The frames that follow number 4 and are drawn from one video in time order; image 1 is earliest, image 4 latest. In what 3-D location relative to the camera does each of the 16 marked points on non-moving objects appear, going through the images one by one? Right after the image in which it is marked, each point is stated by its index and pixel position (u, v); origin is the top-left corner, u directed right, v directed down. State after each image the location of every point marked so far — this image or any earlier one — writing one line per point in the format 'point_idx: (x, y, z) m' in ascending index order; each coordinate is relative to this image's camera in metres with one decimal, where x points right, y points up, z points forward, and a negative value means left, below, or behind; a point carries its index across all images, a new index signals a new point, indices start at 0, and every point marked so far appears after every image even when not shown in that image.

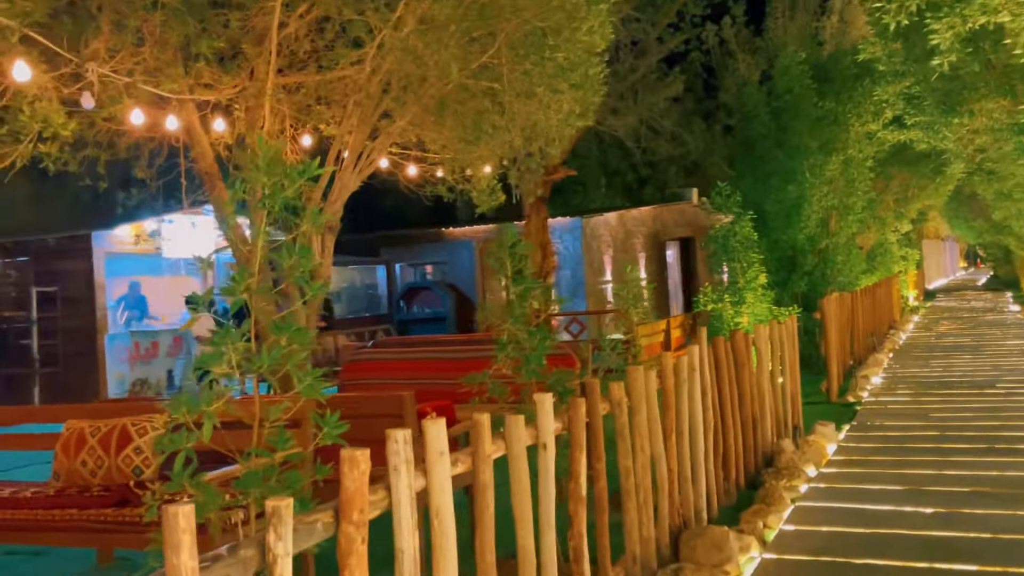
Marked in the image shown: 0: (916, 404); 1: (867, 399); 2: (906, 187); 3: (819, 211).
0: (+4.3, -1.3, +10.1) m
1: (+4.1, -1.3, +10.8) m
2: (+7.1, +1.8, +16.8) m
3: (+4.5, +1.1, +13.8) m
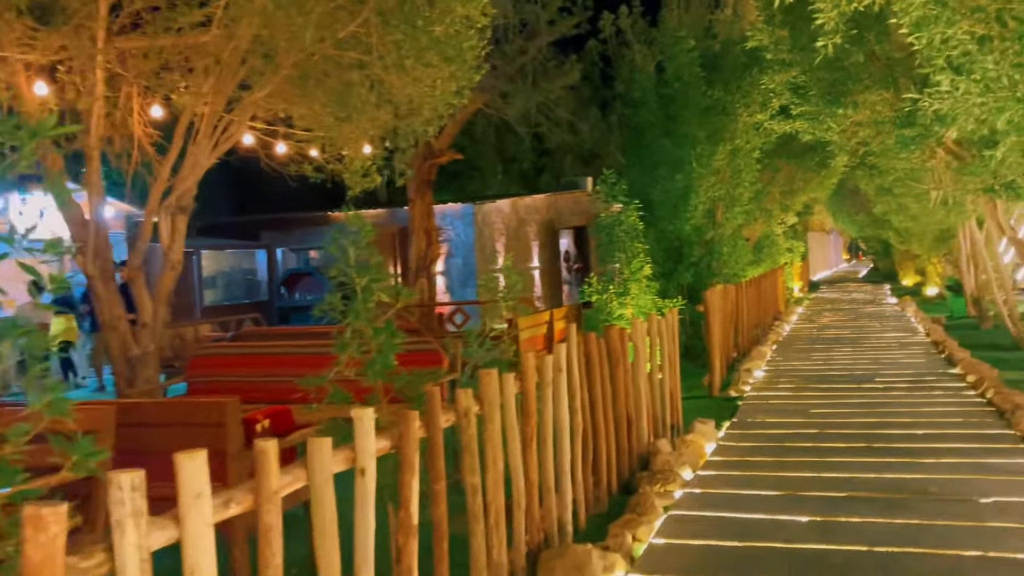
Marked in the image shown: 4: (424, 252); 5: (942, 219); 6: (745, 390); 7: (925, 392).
0: (+3.0, -1.2, +9.9) m
1: (+2.7, -1.2, +10.6) m
2: (+5.1, +2.0, +16.9) m
3: (+2.8, +1.3, +13.6) m
4: (-1.4, +0.6, +14.8) m
5: (+7.9, +1.3, +17.1) m
6: (+2.6, -1.2, +10.6) m
7: (+4.3, -1.1, +9.8) m
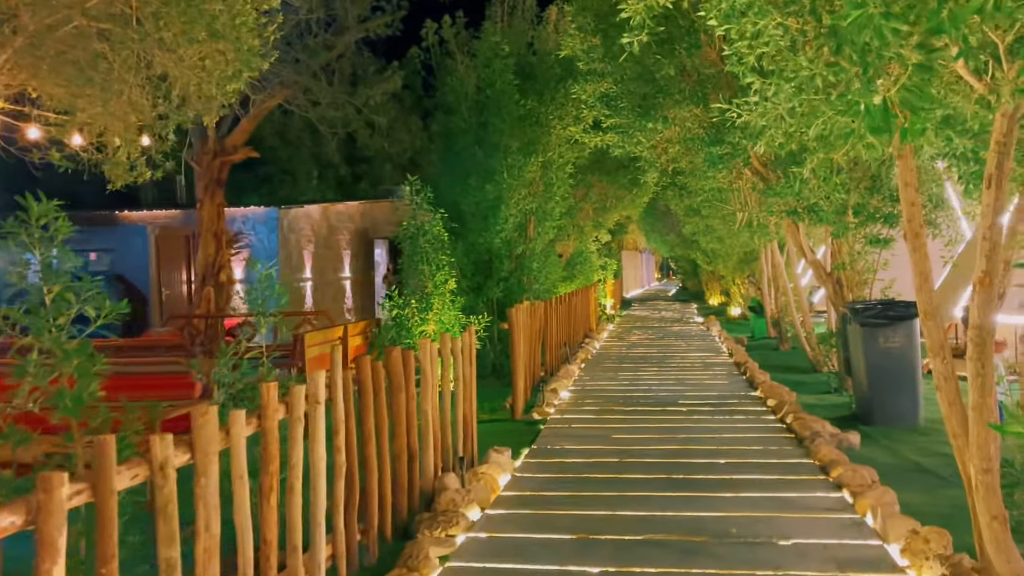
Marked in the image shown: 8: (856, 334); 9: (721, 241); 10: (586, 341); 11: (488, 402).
0: (+0.9, -1.4, +9.5) m
1: (+0.4, -1.4, +10.1) m
2: (+1.7, +1.6, +16.7) m
3: (+0.1, +1.0, +13.1) m
4: (-4.3, +0.4, +13.4) m
5: (+4.4, +0.9, +17.5) m
6: (+0.4, -1.3, +10.1) m
7: (+2.2, -1.3, +9.6) m
8: (+3.4, -0.4, +9.1) m
9: (+4.3, +1.0, +19.4) m
10: (+1.4, -1.0, +17.5) m
11: (-0.3, -1.4, +11.1) m
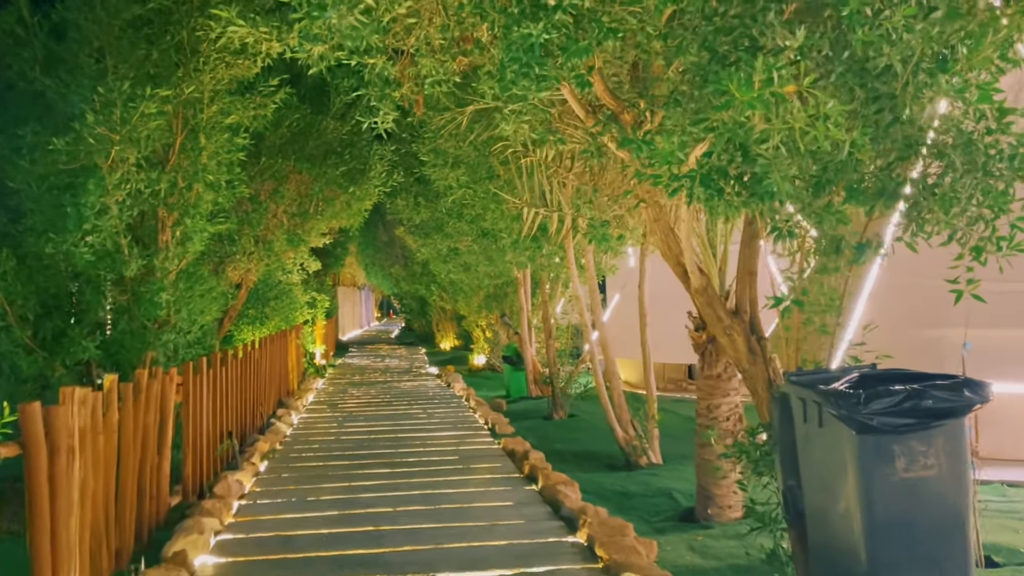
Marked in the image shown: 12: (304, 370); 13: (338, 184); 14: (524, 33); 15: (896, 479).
0: (-1.0, -1.6, +3.8) m
1: (-1.6, -1.7, +4.2) m
2: (-2.4, +1.1, +11.1) m
3: (-2.9, +0.6, +7.1) m
4: (-7.2, +0.1, +6.1) m
5: (-0.1, +0.3, +12.5) m
6: (-1.7, -1.6, +4.2) m
7: (+0.2, -1.6, +4.2) m
8: (+1.4, -0.7, +4.2) m
9: (-0.7, +0.3, +14.3) m
10: (-2.9, -1.6, +11.6) m
11: (-2.7, -1.7, +5.0) m
12: (-3.9, -1.5, +17.5) m
13: (-2.1, +1.2, +11.2) m
14: (+0.1, +1.1, +4.1) m
15: (+1.6, -0.8, +4.0) m
